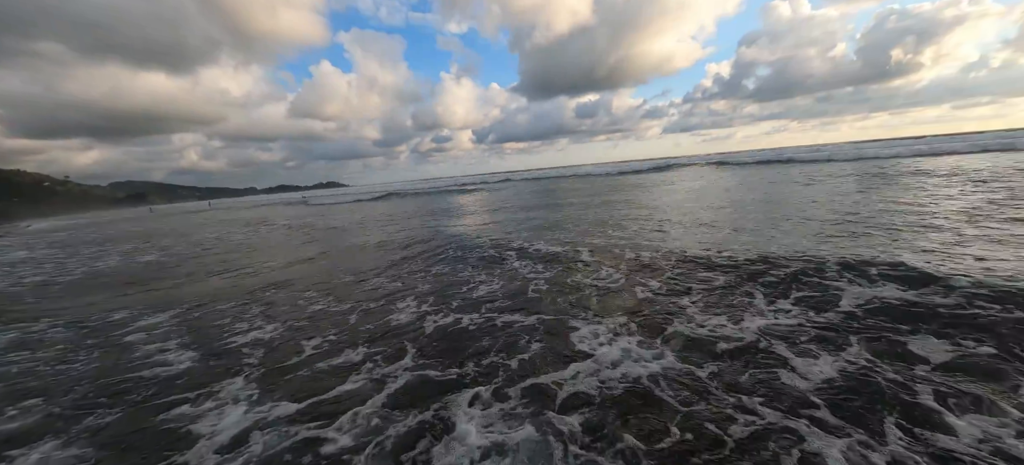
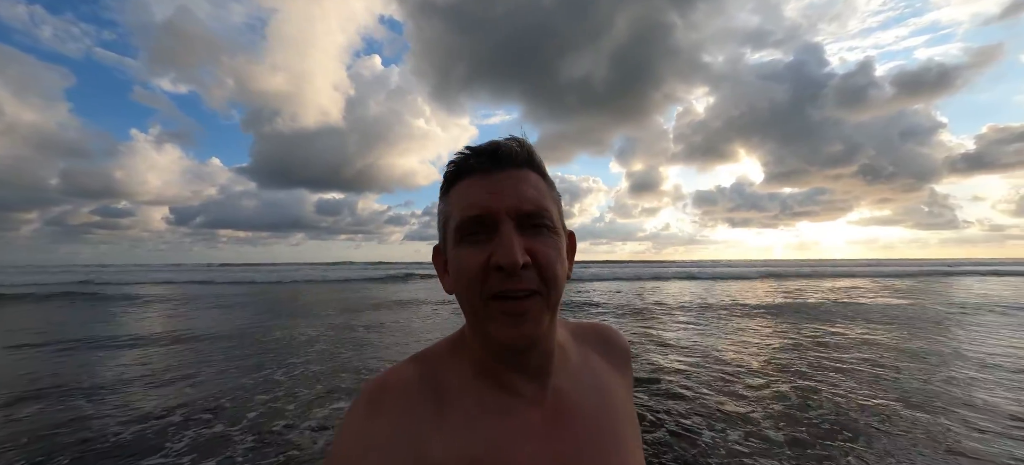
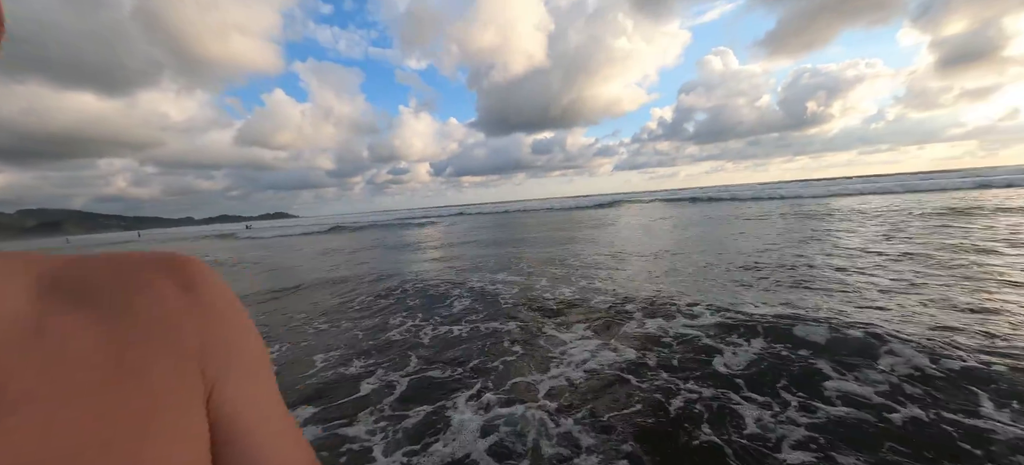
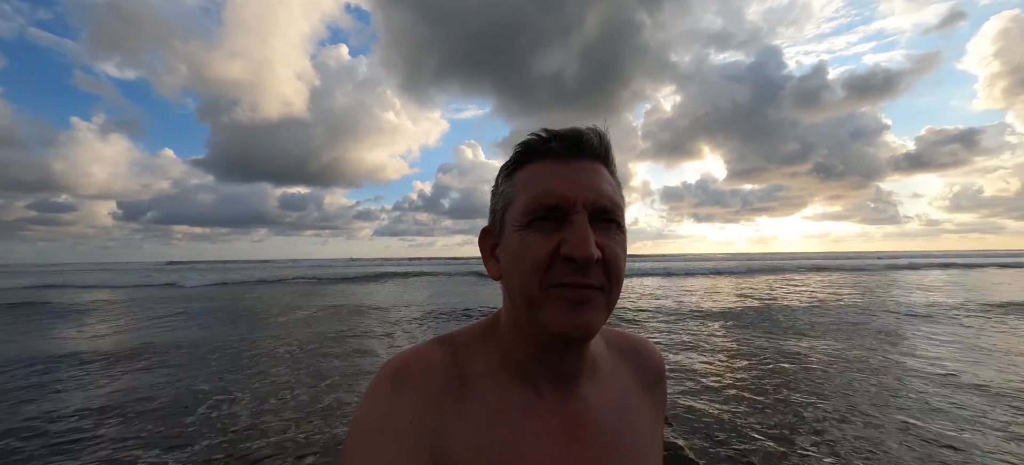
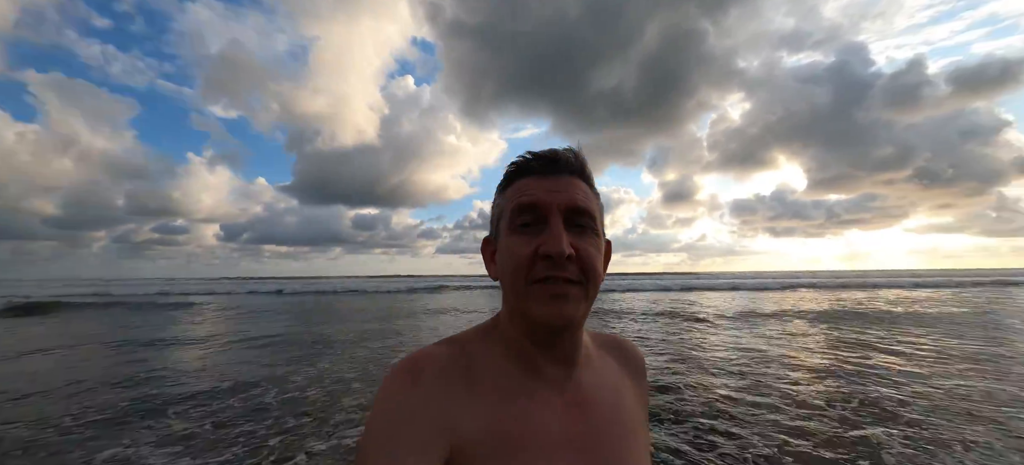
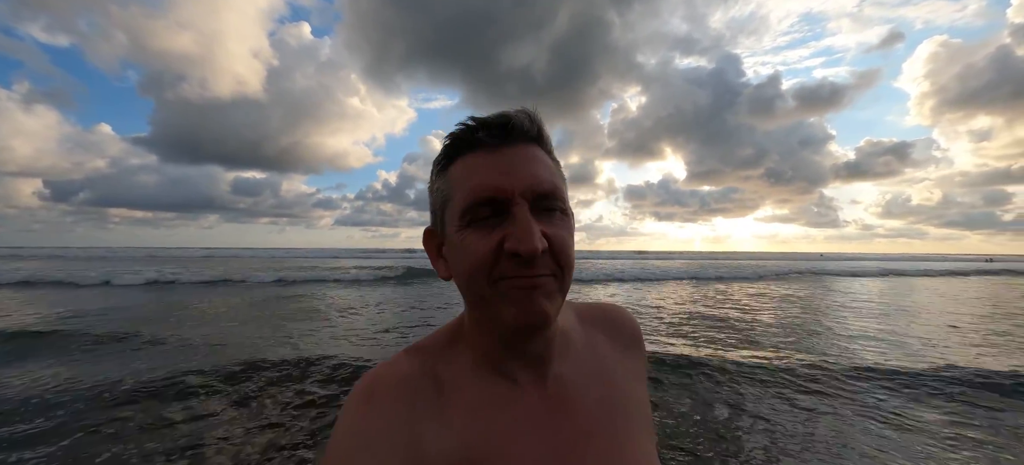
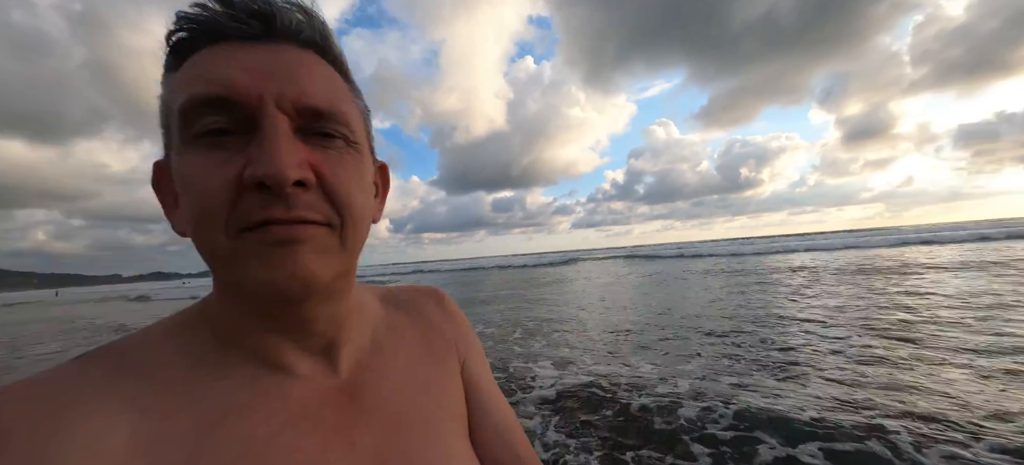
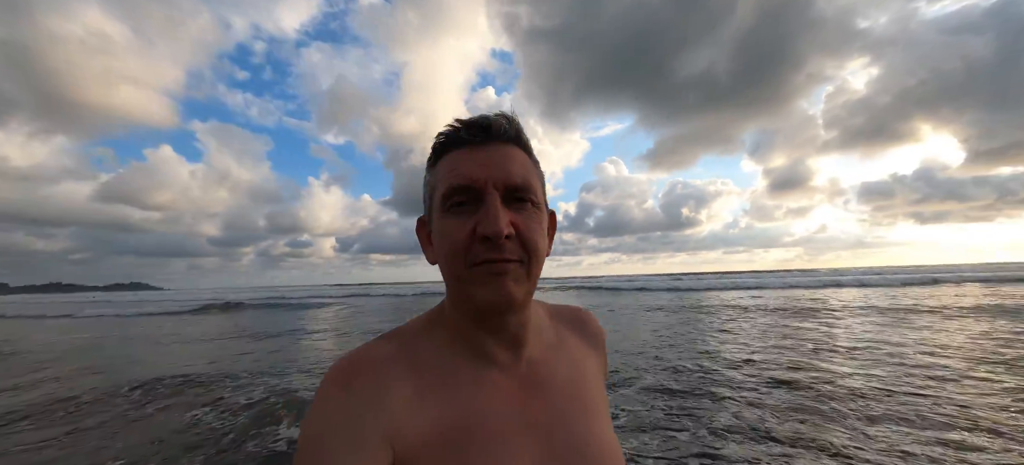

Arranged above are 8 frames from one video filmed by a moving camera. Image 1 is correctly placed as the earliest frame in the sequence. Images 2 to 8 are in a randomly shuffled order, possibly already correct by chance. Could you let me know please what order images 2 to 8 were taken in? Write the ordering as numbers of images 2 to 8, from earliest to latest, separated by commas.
3, 7, 8, 5, 2, 4, 6
